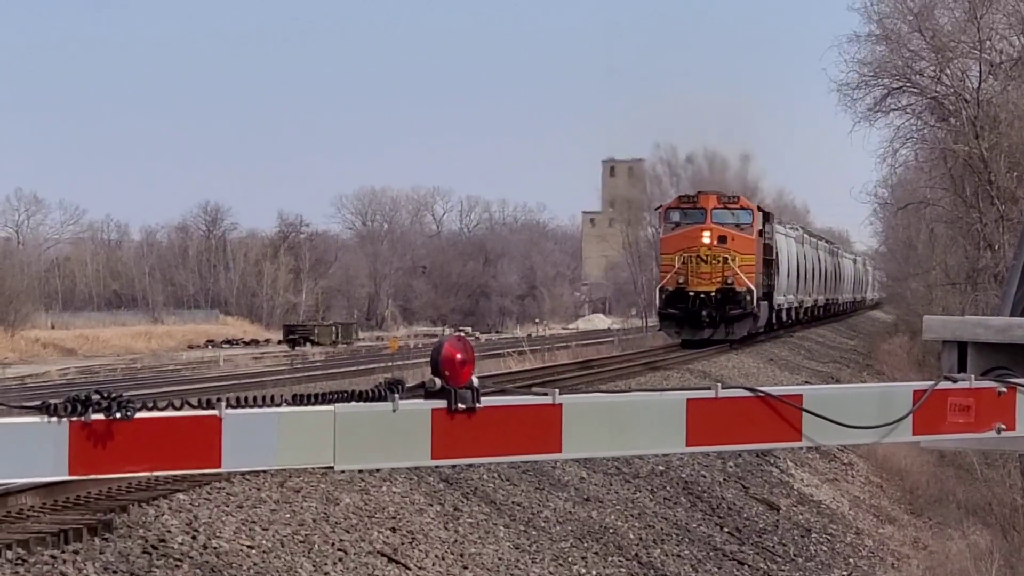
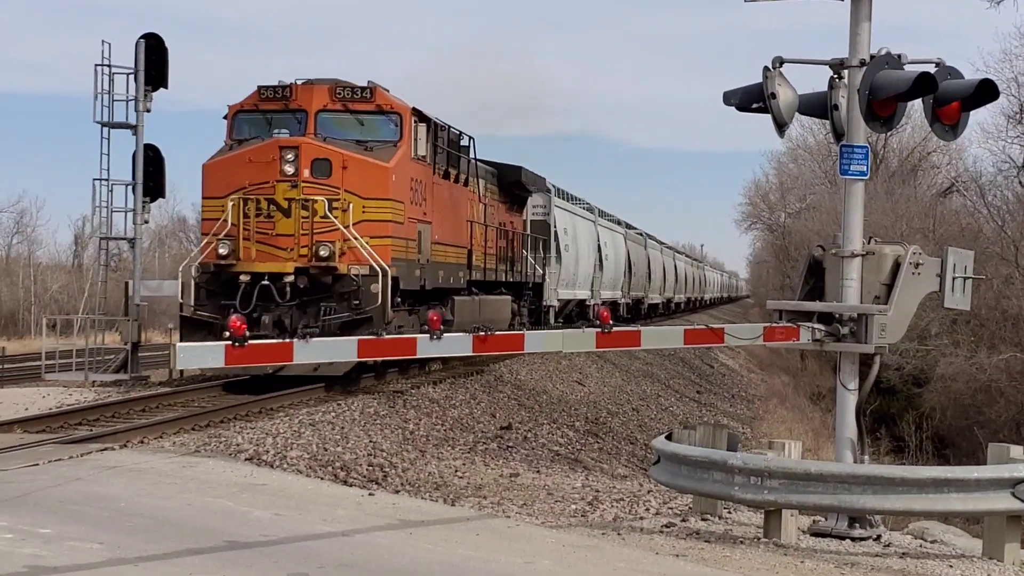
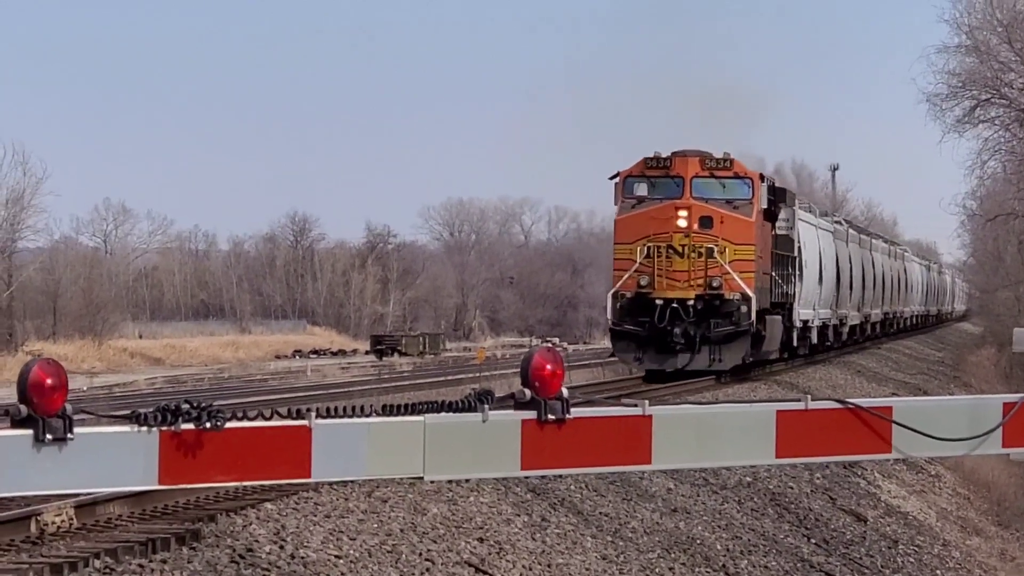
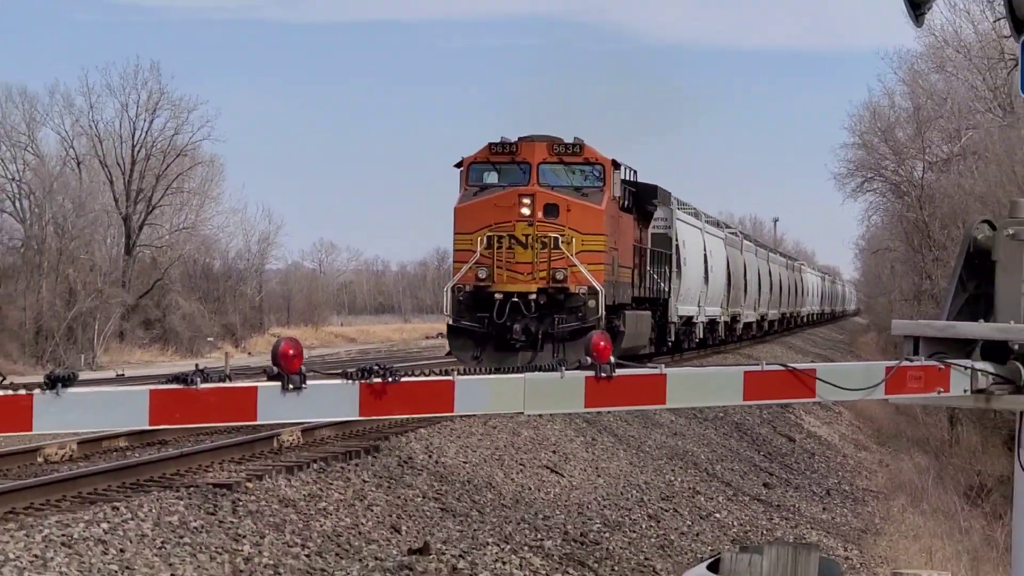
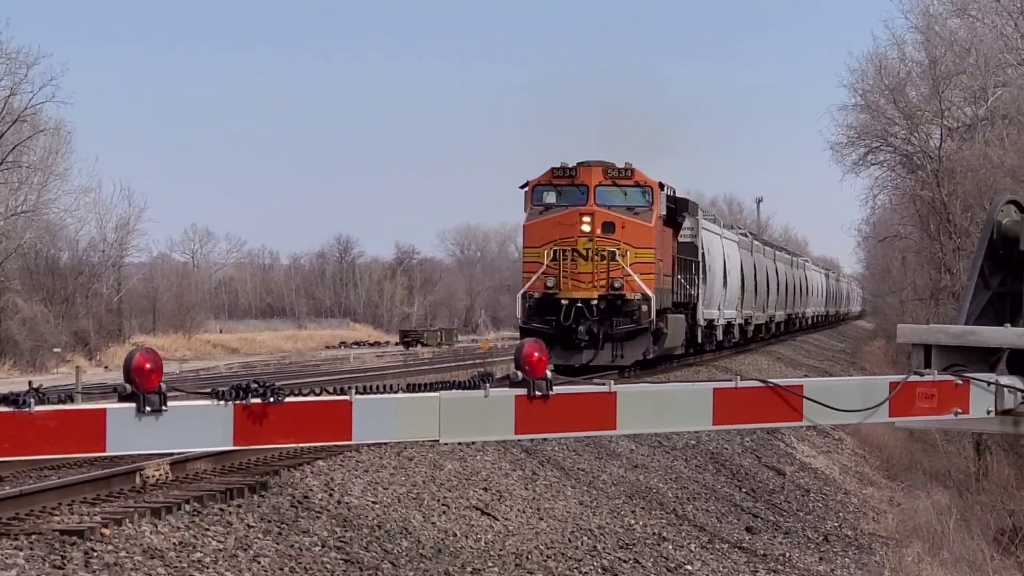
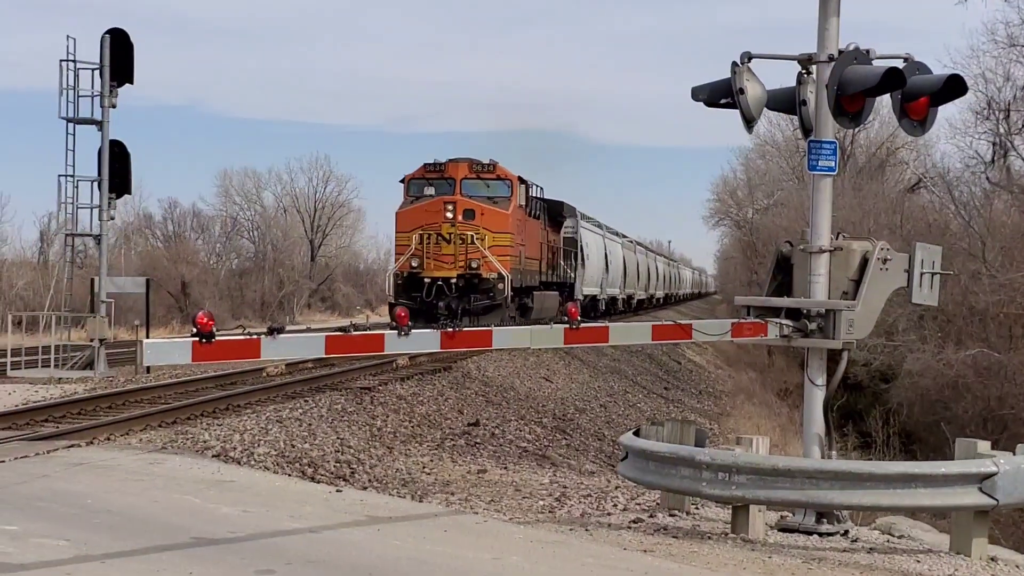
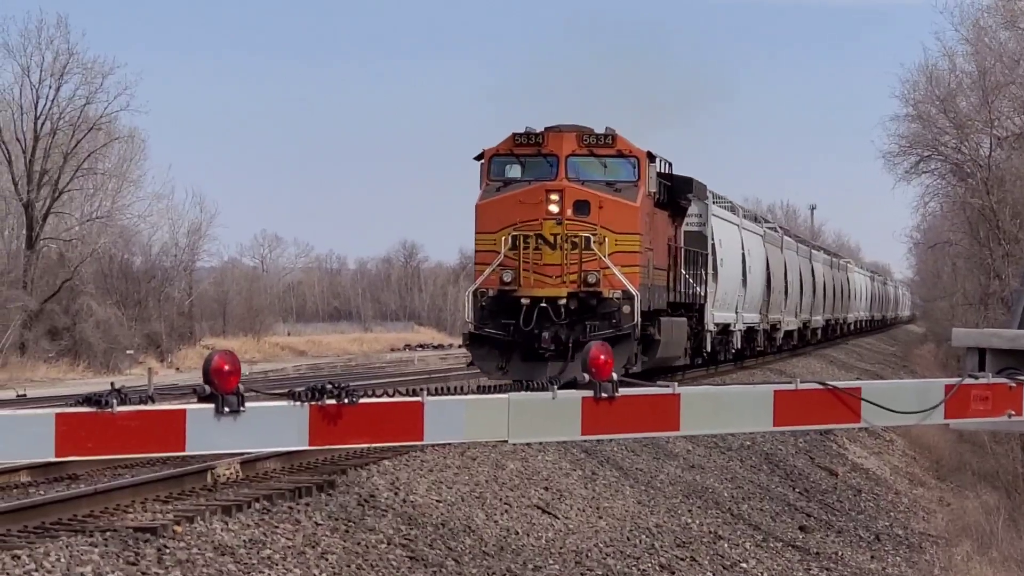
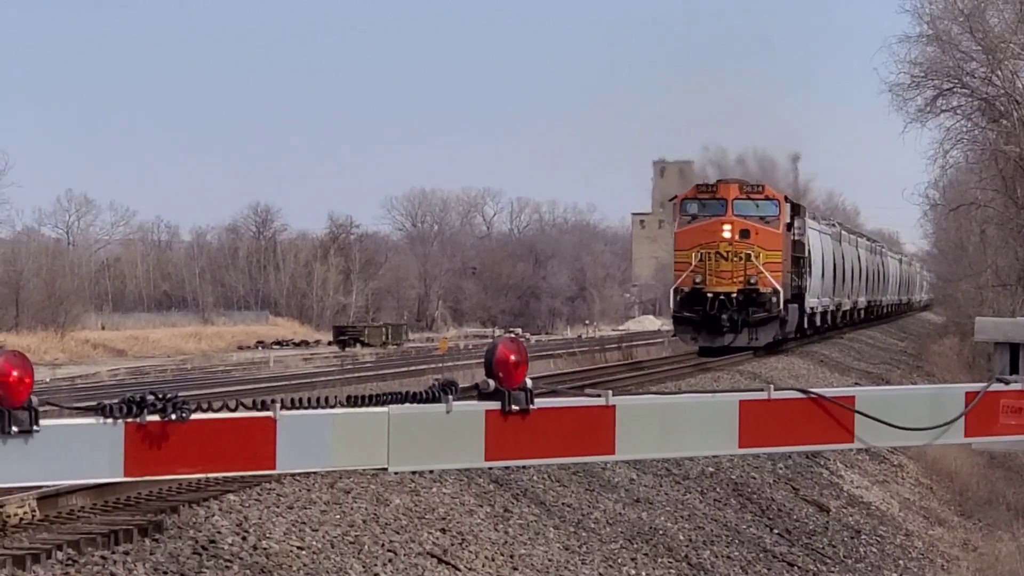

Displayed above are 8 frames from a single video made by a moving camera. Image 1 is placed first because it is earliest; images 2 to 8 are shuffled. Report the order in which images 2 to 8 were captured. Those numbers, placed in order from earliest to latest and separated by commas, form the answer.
8, 3, 5, 7, 4, 6, 2
